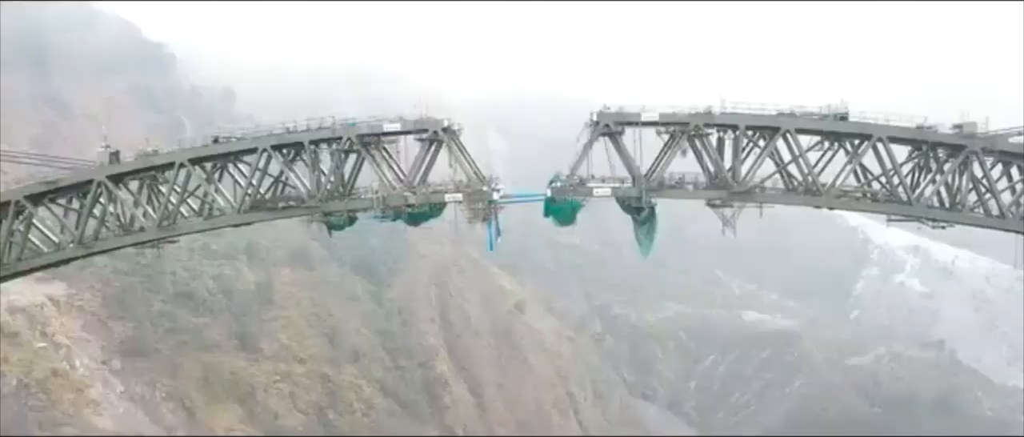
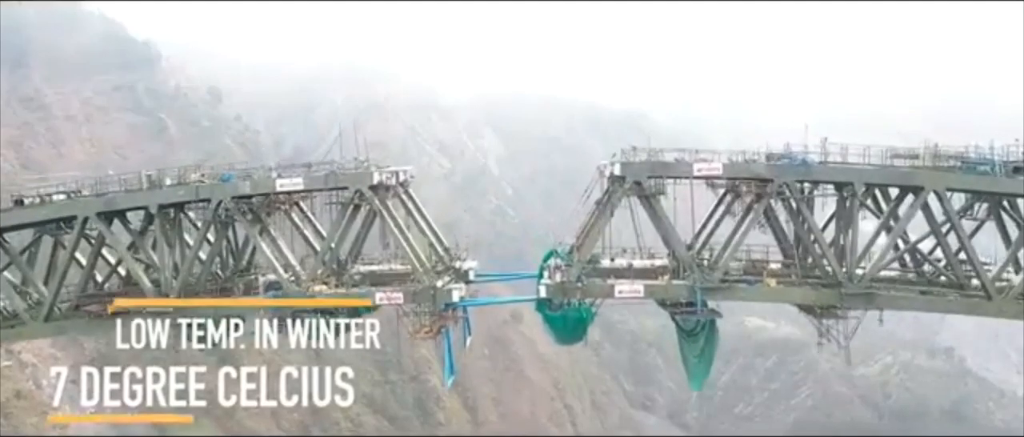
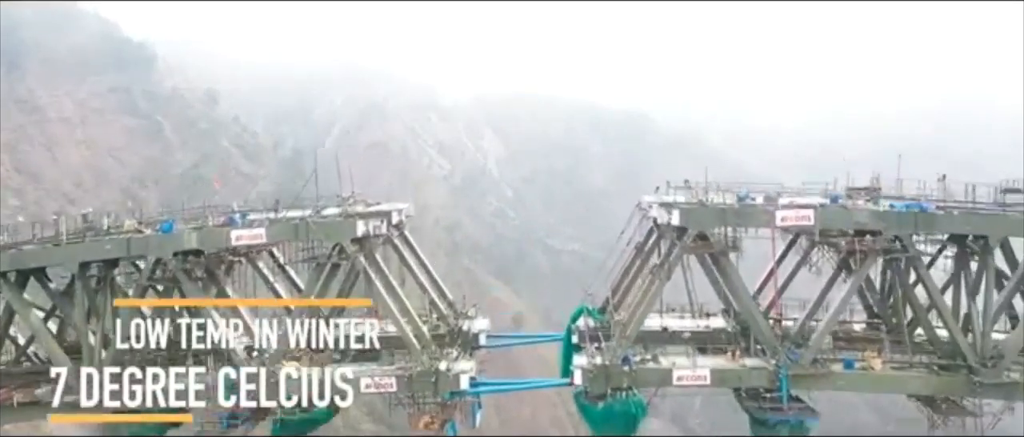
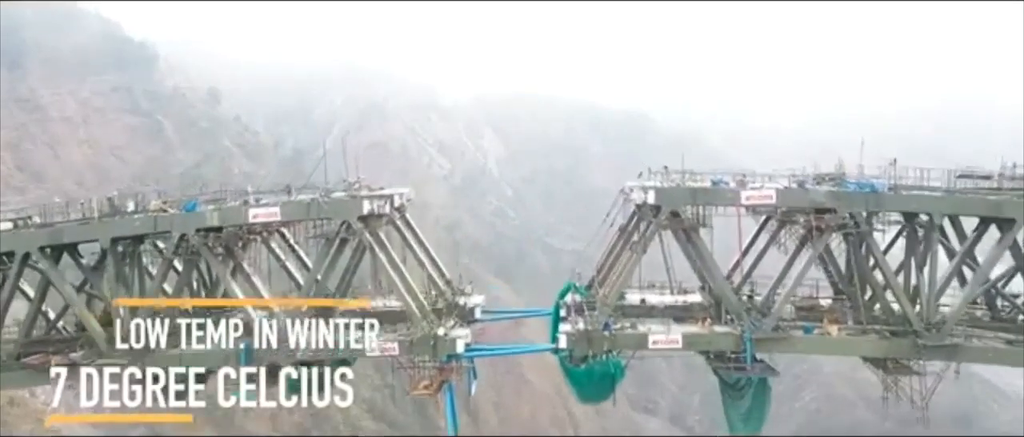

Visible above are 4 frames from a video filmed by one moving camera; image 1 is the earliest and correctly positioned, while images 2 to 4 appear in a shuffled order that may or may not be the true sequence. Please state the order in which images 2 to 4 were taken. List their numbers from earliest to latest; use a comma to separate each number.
2, 4, 3
